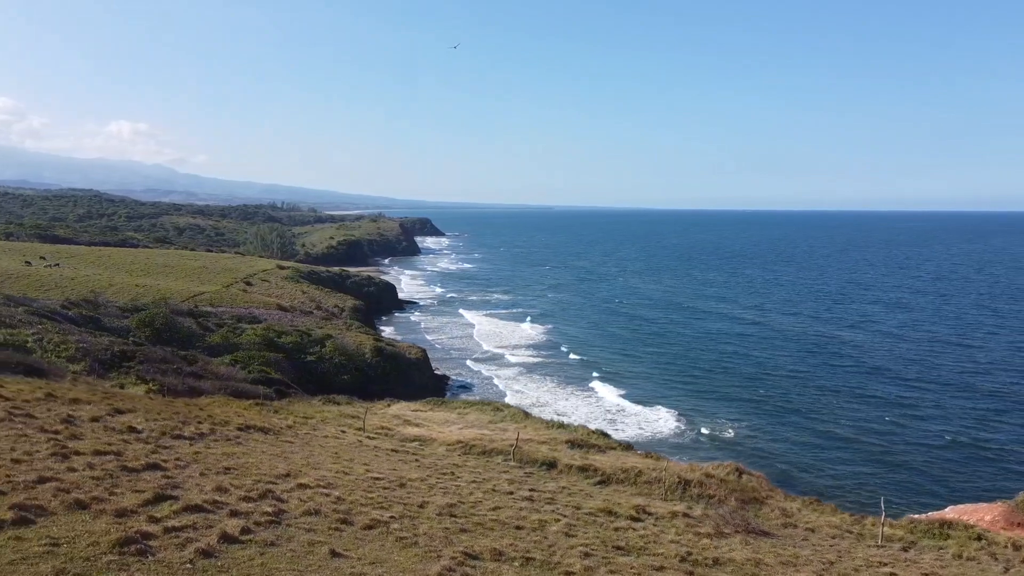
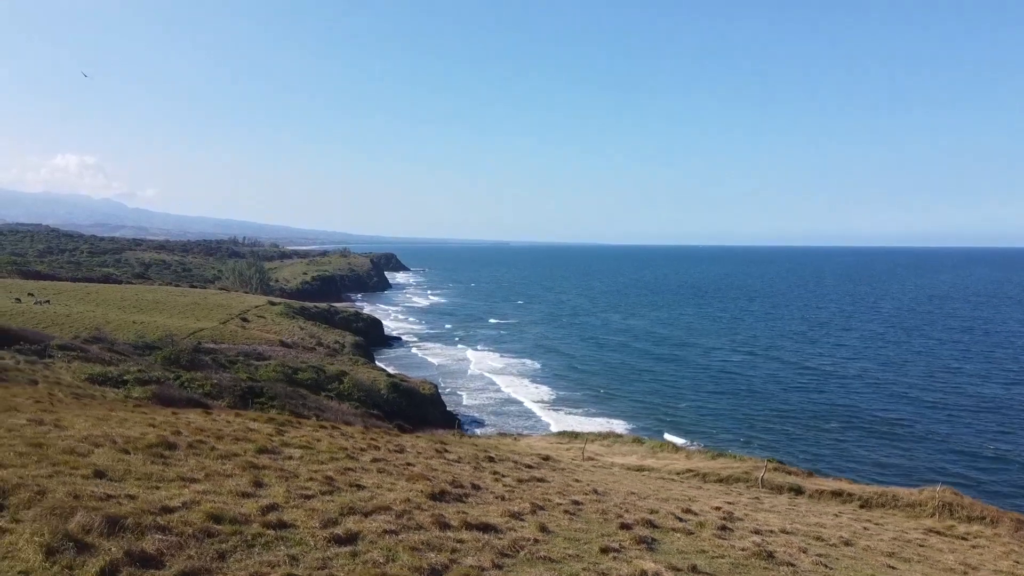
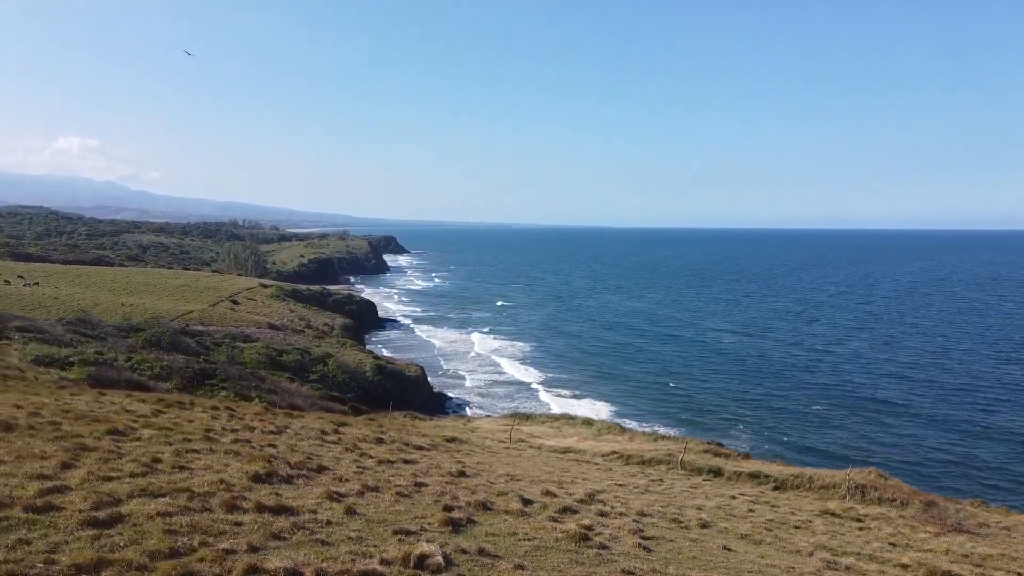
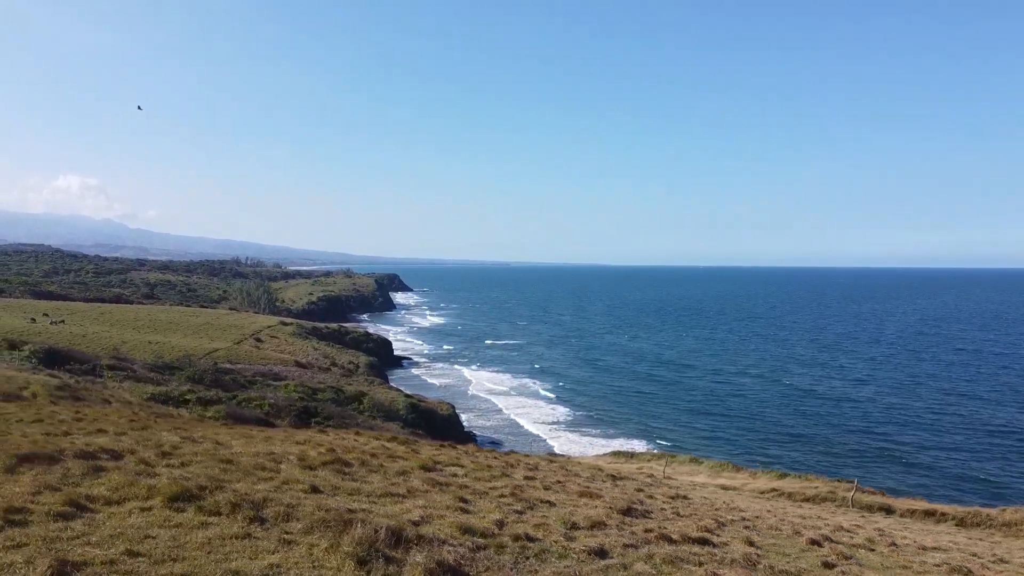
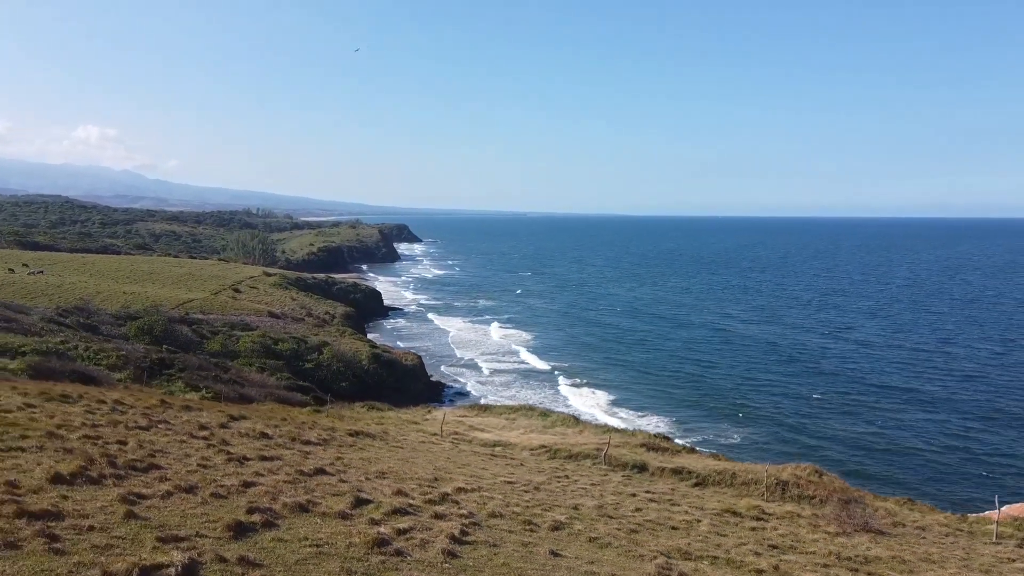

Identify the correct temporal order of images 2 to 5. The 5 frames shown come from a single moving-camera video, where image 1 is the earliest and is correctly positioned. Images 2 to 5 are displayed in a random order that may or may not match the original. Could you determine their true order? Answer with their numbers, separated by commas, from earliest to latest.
5, 3, 2, 4
